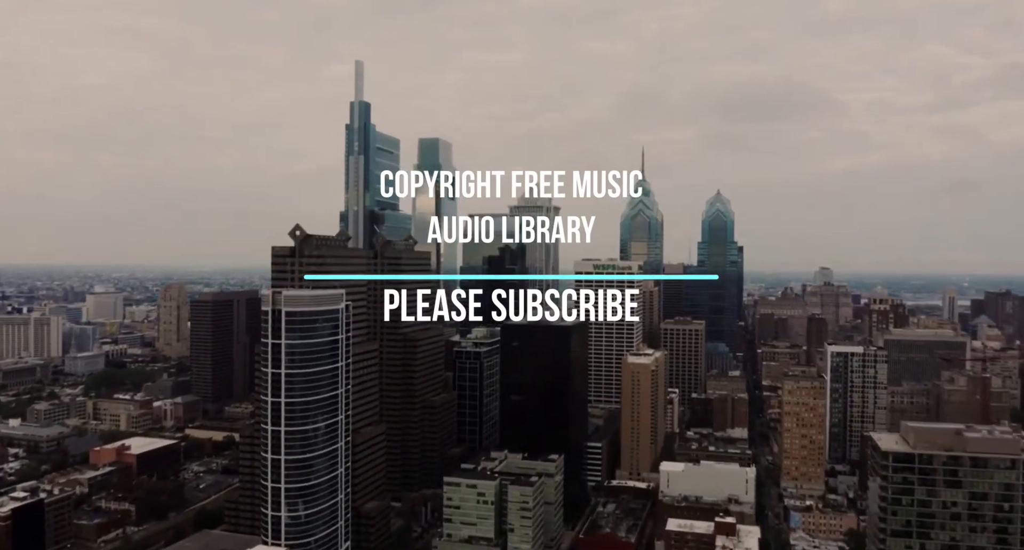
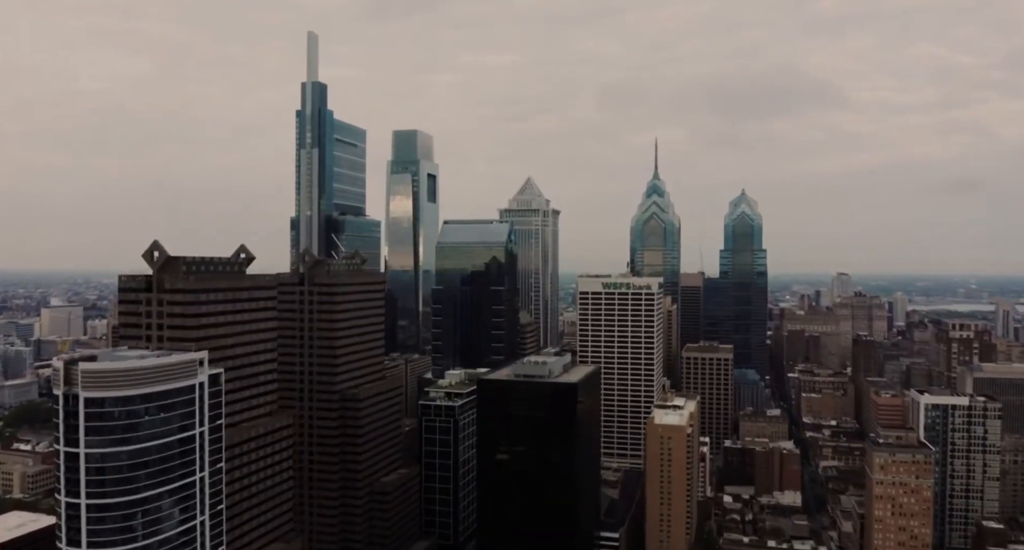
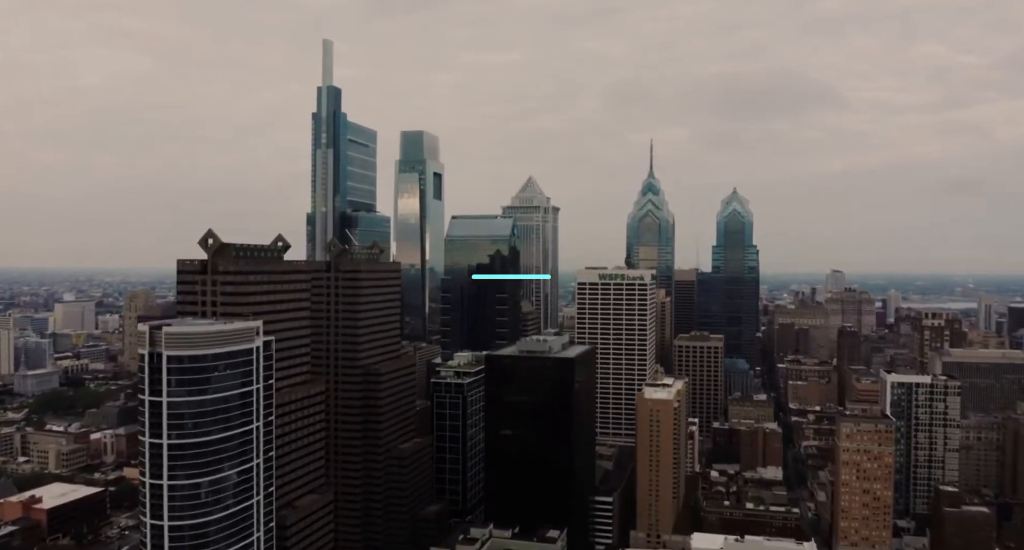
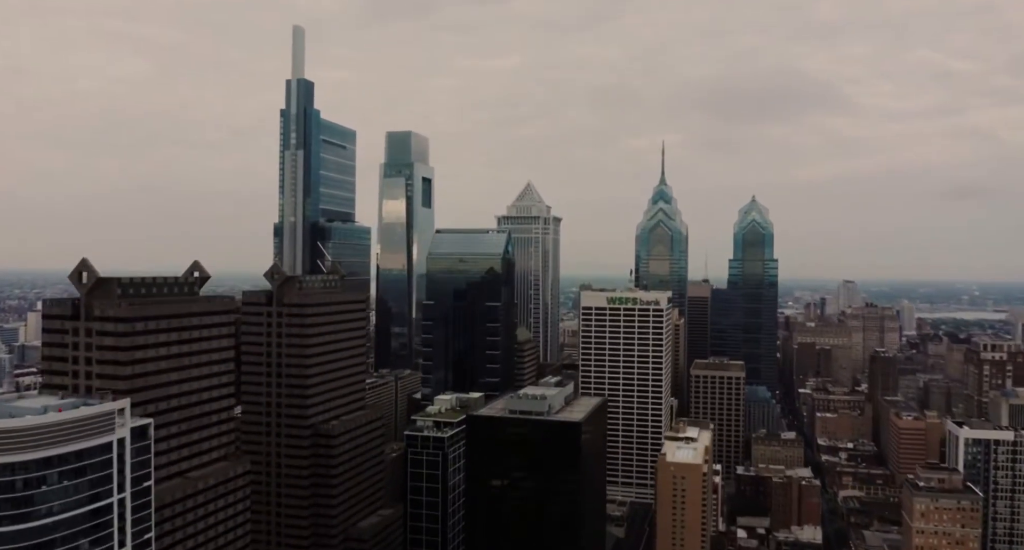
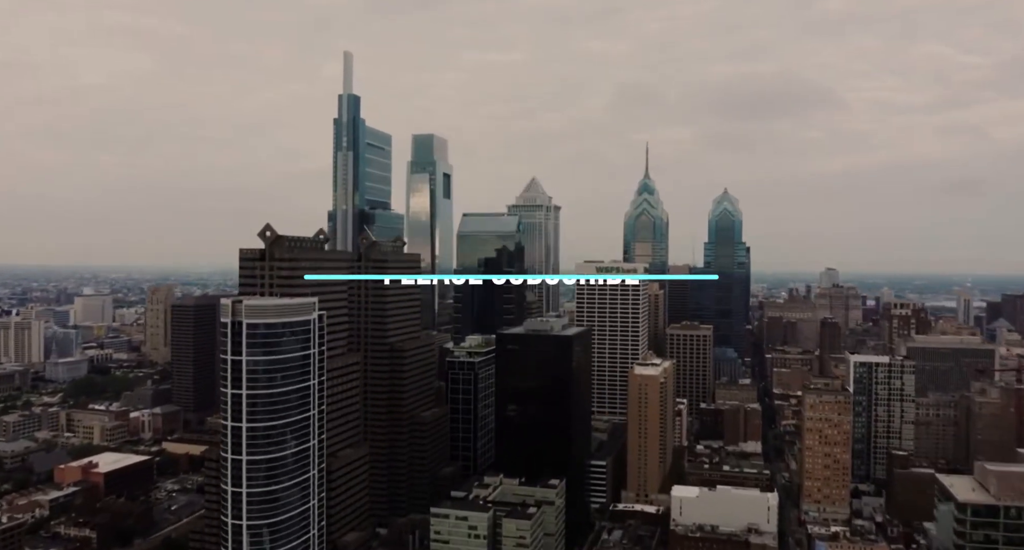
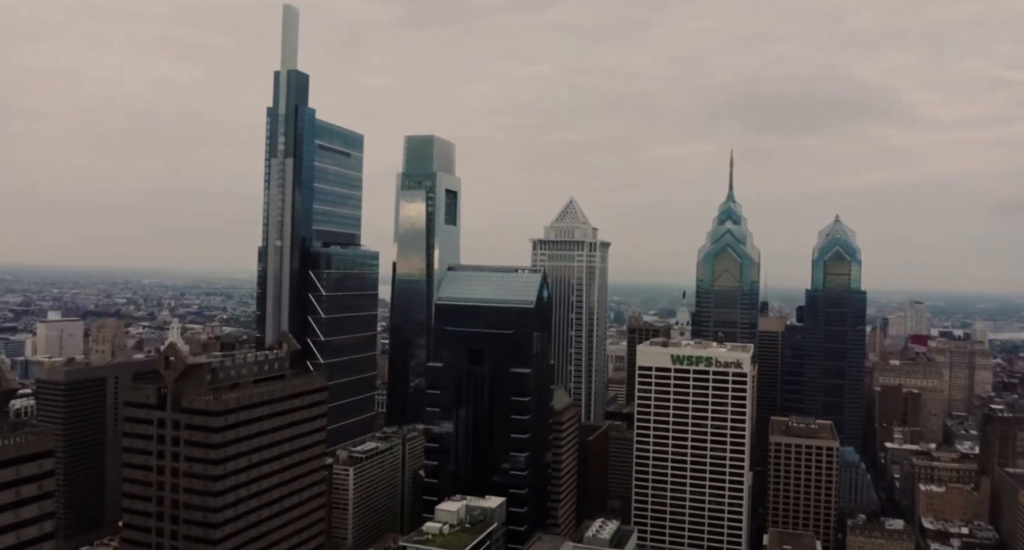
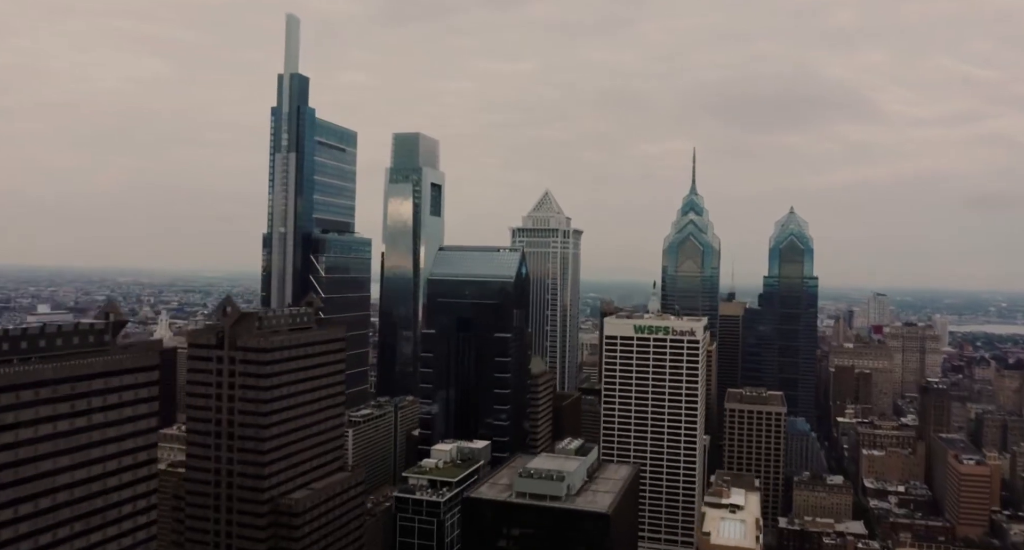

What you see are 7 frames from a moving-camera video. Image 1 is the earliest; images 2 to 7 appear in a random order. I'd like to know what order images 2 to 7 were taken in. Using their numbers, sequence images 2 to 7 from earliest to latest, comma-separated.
5, 3, 2, 4, 7, 6
